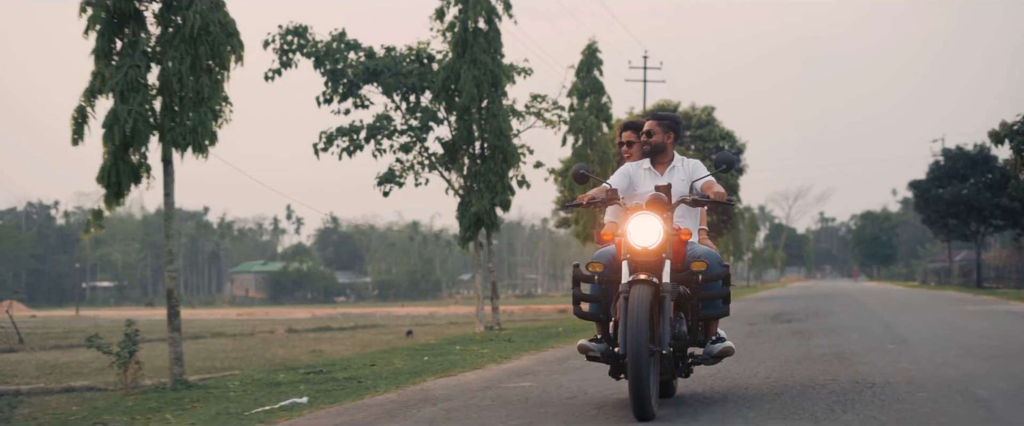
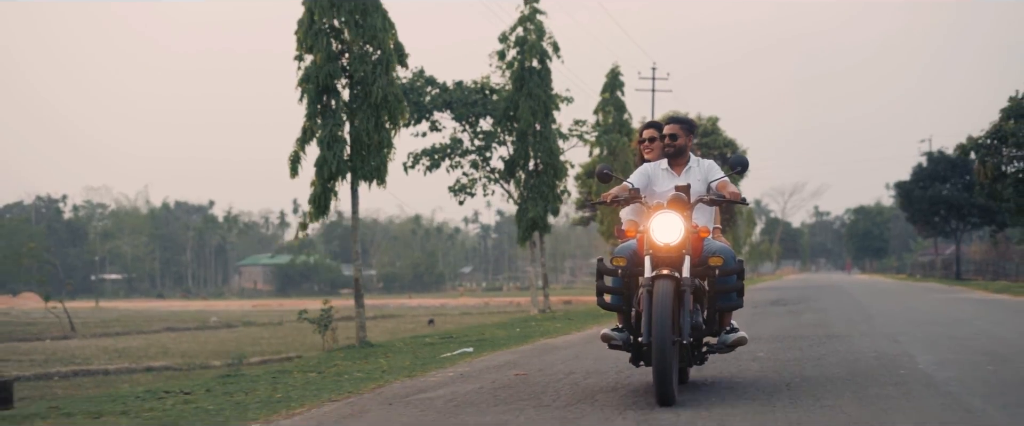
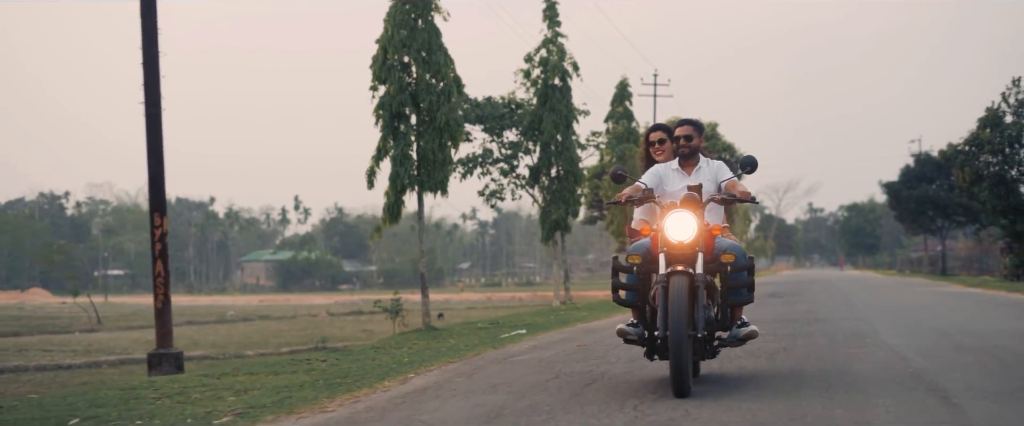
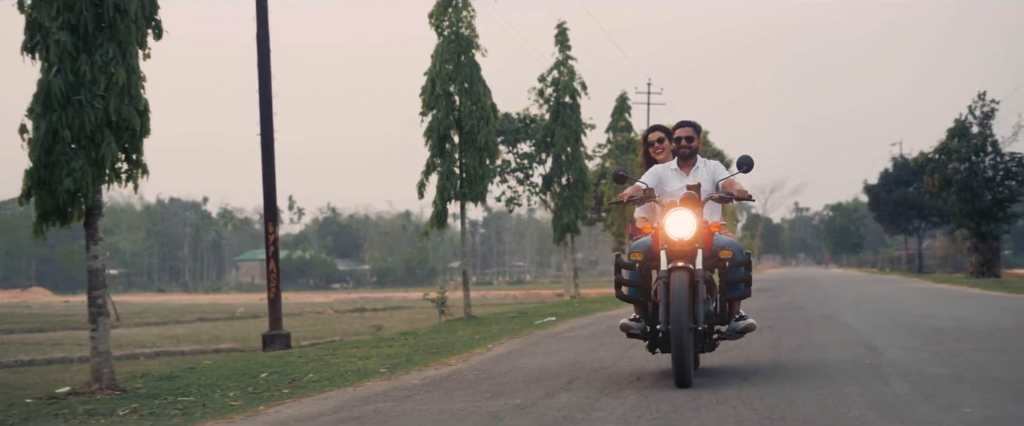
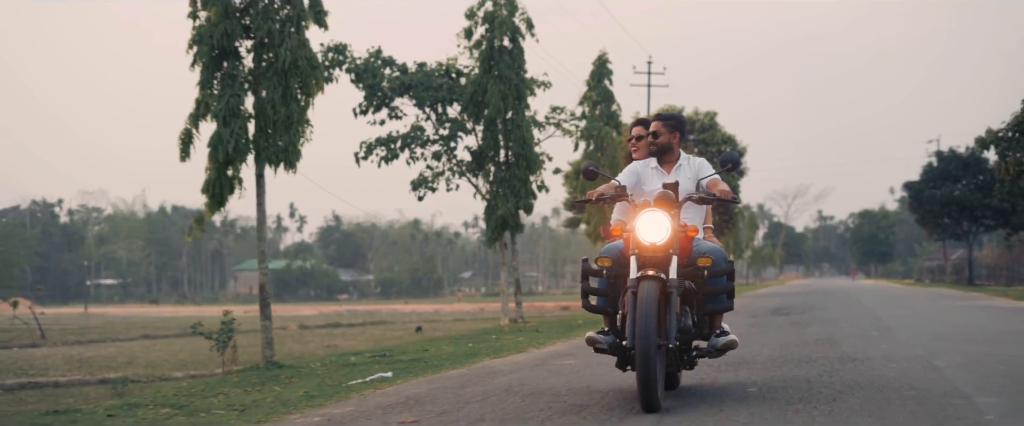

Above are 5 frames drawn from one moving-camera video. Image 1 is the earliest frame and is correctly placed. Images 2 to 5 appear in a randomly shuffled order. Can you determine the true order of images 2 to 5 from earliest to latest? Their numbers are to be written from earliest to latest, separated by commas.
5, 2, 3, 4
